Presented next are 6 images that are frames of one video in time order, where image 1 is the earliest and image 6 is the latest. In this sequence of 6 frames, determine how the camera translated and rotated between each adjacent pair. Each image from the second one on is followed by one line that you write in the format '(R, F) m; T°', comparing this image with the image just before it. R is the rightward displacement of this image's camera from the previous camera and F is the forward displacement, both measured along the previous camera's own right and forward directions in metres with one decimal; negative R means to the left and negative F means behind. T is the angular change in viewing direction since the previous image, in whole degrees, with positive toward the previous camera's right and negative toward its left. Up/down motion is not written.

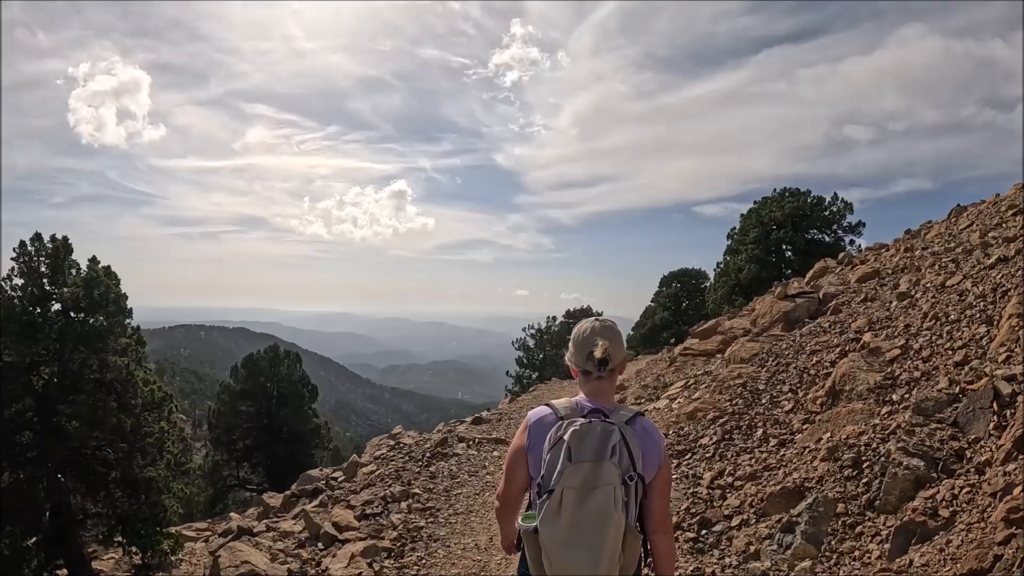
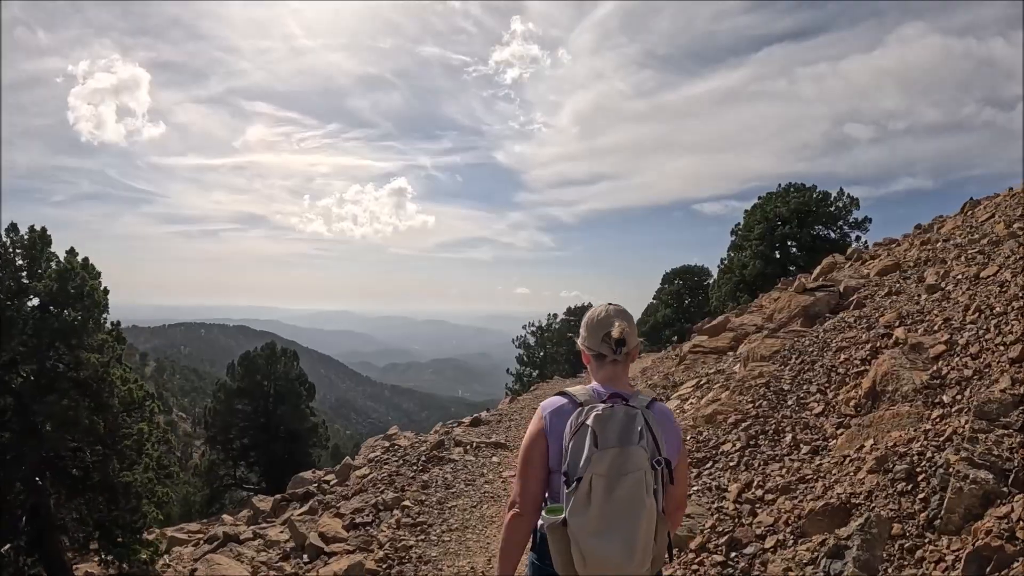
(0.0, +0.2) m; 0°
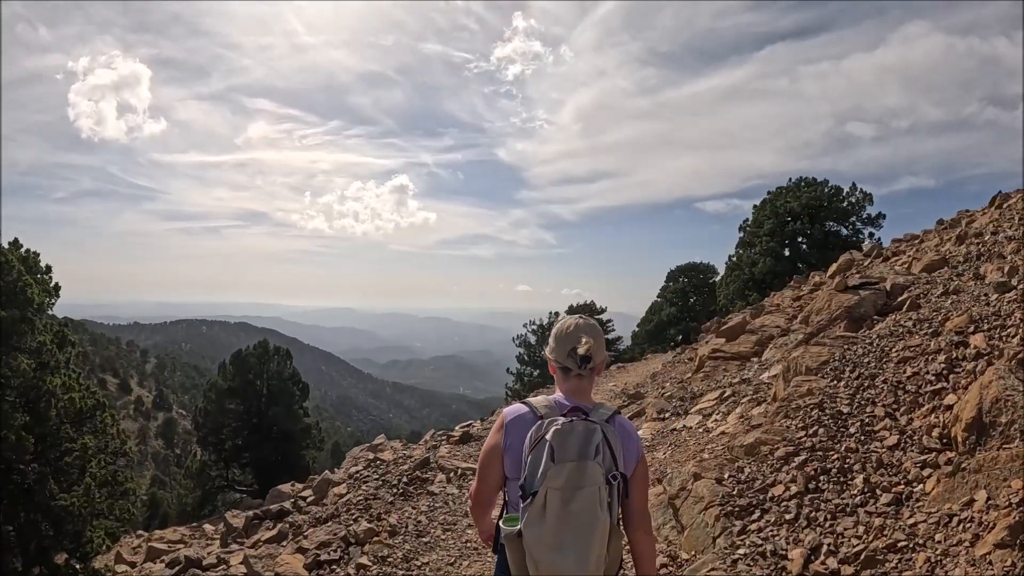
(0.0, +0.5) m; 0°
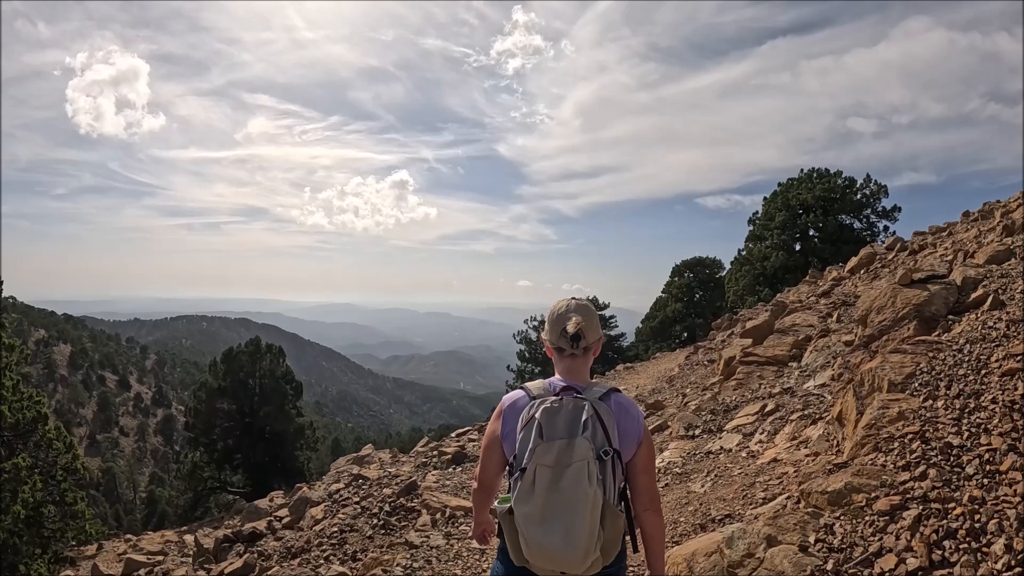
(0.0, +0.5) m; 0°
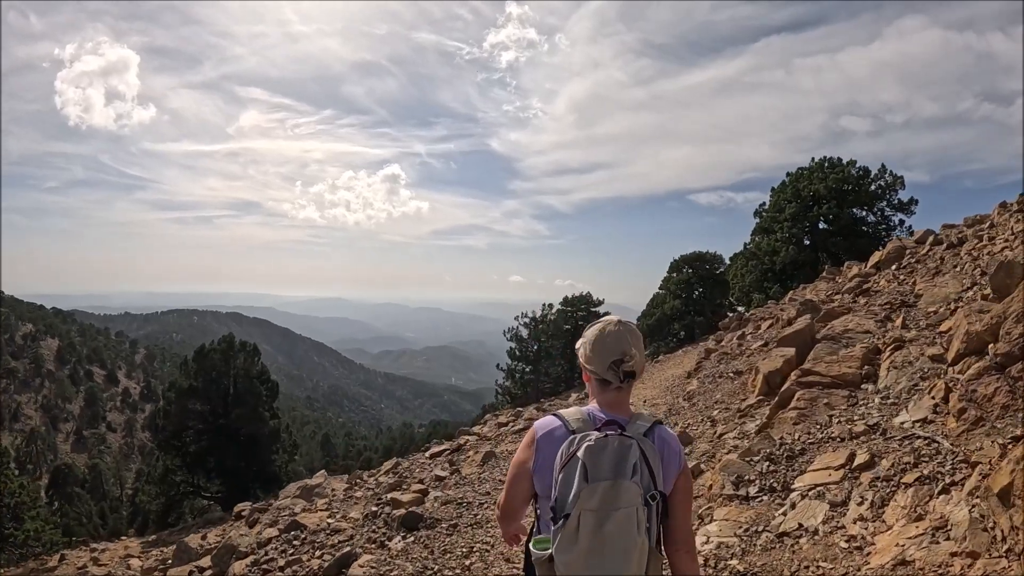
(+0.1, +0.8) m; +1°
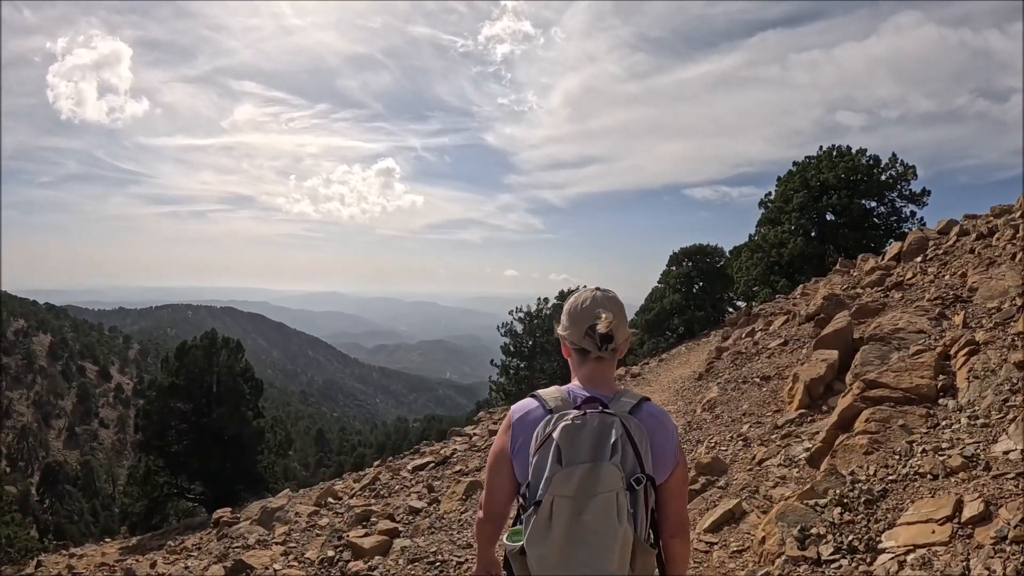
(0.0, +0.5) m; 0°
